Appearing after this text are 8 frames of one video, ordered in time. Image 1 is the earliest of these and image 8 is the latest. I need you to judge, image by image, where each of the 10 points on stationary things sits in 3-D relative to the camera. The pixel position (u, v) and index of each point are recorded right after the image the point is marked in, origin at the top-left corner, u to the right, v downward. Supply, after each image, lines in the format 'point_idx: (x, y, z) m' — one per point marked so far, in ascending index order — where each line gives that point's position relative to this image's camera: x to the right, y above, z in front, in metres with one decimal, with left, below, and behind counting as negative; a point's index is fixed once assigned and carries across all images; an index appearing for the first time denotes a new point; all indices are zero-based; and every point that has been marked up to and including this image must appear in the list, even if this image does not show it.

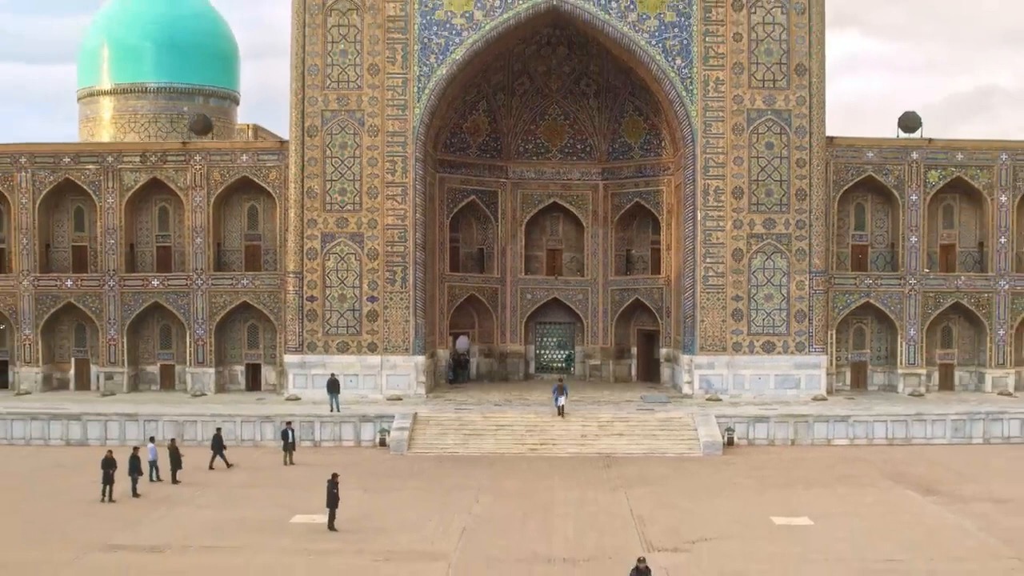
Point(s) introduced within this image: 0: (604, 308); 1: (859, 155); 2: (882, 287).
0: (+1.4, -0.3, +14.7) m
1: (+4.6, +1.8, +13.2) m
2: (+4.9, 0.0, +13.3) m
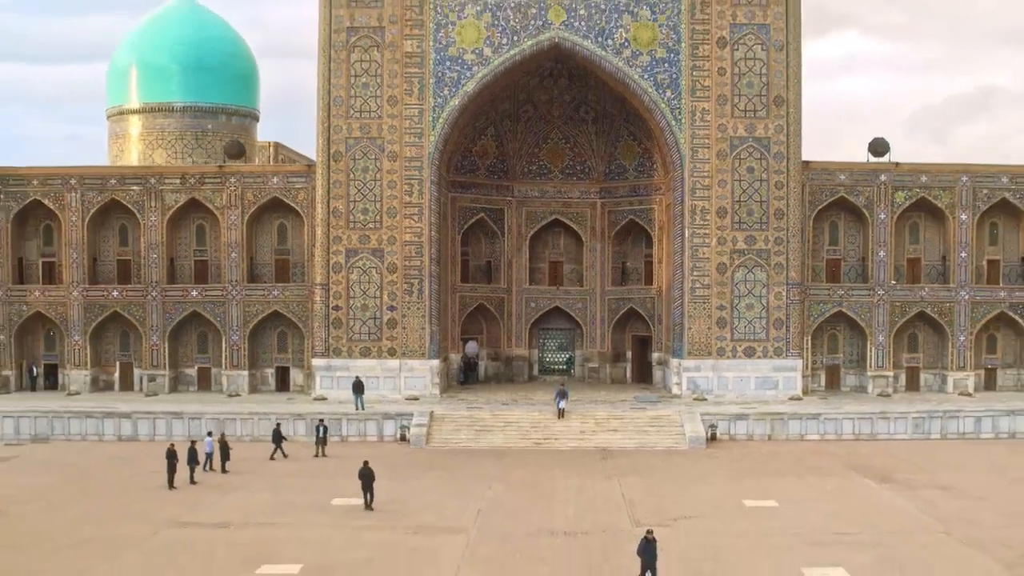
0: (+1.4, -0.4, +16.1) m
1: (+4.6, +1.6, +14.5) m
2: (+5.0, -0.1, +14.6) m
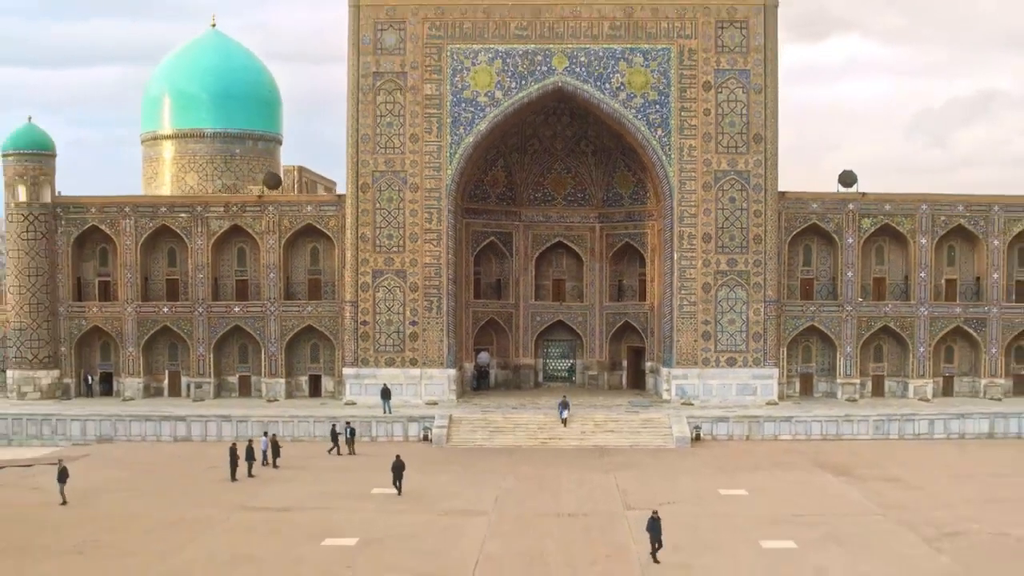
0: (+1.6, -0.7, +17.8) m
1: (+4.8, +1.3, +16.3) m
2: (+5.1, -0.4, +16.4) m
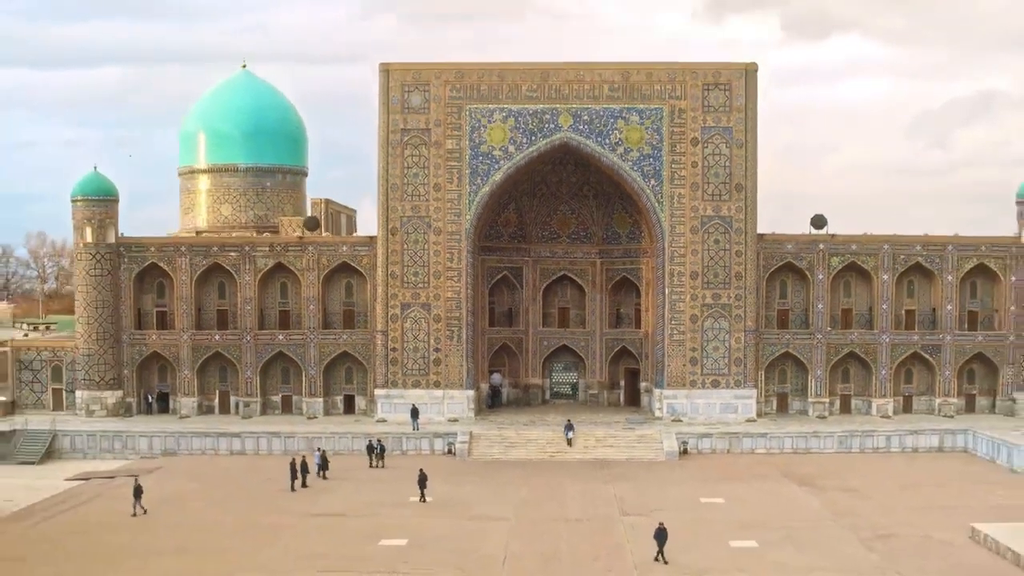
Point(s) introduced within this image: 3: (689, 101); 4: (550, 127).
0: (+1.8, -1.3, +20.1) m
1: (+5.0, +0.8, +18.5) m
2: (+5.3, -1.0, +18.6) m
3: (+3.2, +3.4, +18.2) m
4: (+0.7, +3.0, +18.3) m
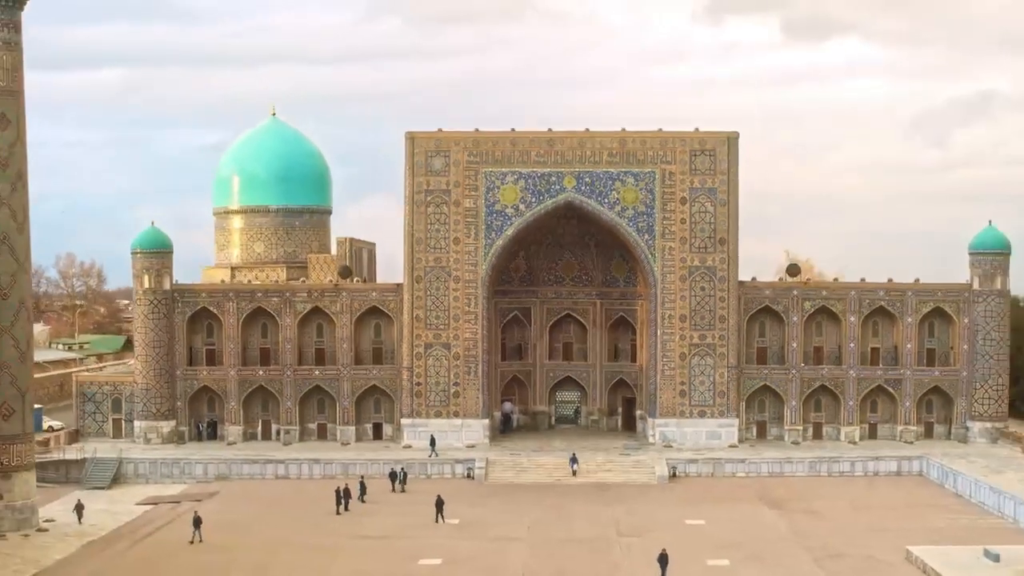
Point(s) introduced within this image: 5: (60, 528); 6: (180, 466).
0: (+2.0, -2.1, +22.5) m
1: (+5.2, -0.1, +21.0) m
2: (+5.5, -1.8, +21.1) m
3: (+3.4, +2.5, +20.6) m
4: (+0.9, +2.1, +20.8) m
5: (-7.4, -3.9, +16.4) m
6: (-6.5, -3.5, +19.8) m
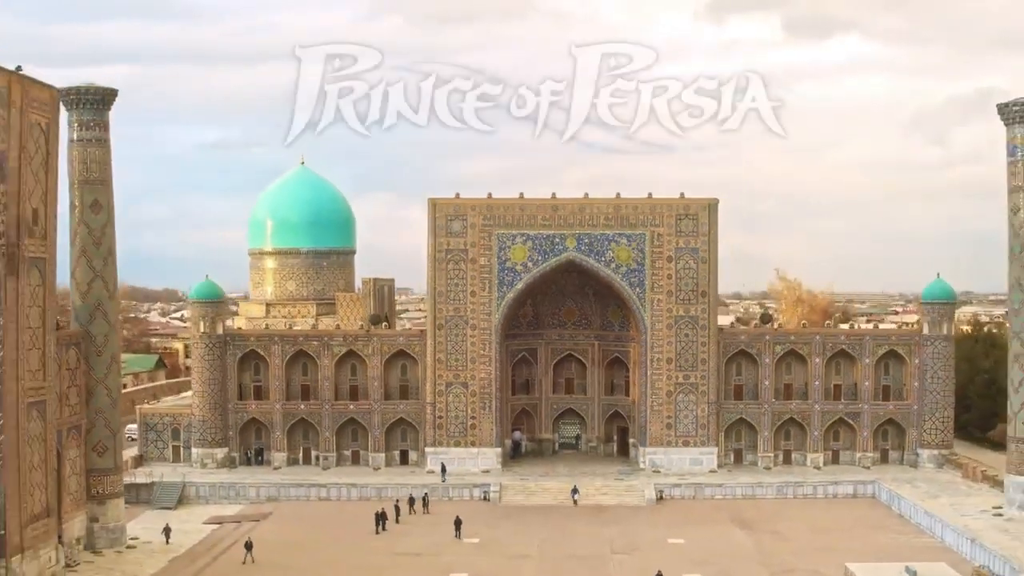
0: (+2.2, -3.2, +25.7) m
1: (+5.4, -1.2, +24.1) m
2: (+5.7, -2.9, +24.2) m
3: (+3.7, +1.4, +23.8) m
4: (+1.1, +1.0, +23.9) m
5: (-7.2, -5.0, +19.6) m
6: (-6.3, -4.6, +22.9) m
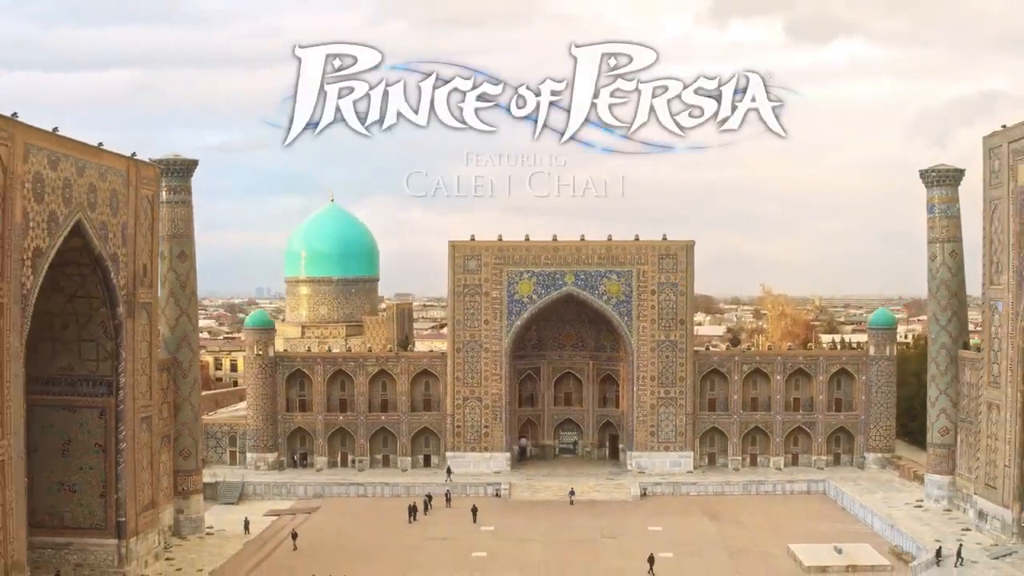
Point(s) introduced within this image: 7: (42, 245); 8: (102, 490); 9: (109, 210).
0: (+2.4, -4.1, +30.0) m
1: (+5.6, -2.0, +28.4) m
2: (+6.0, -3.7, +28.5) m
3: (+3.9, +0.6, +28.1) m
4: (+1.3, +0.2, +28.2) m
5: (-6.9, -5.8, +23.9) m
6: (-6.1, -5.4, +27.2) m
7: (-7.8, +0.7, +16.7) m
8: (-8.2, -4.0, +19.9) m
9: (-7.7, +1.5, +19.2) m
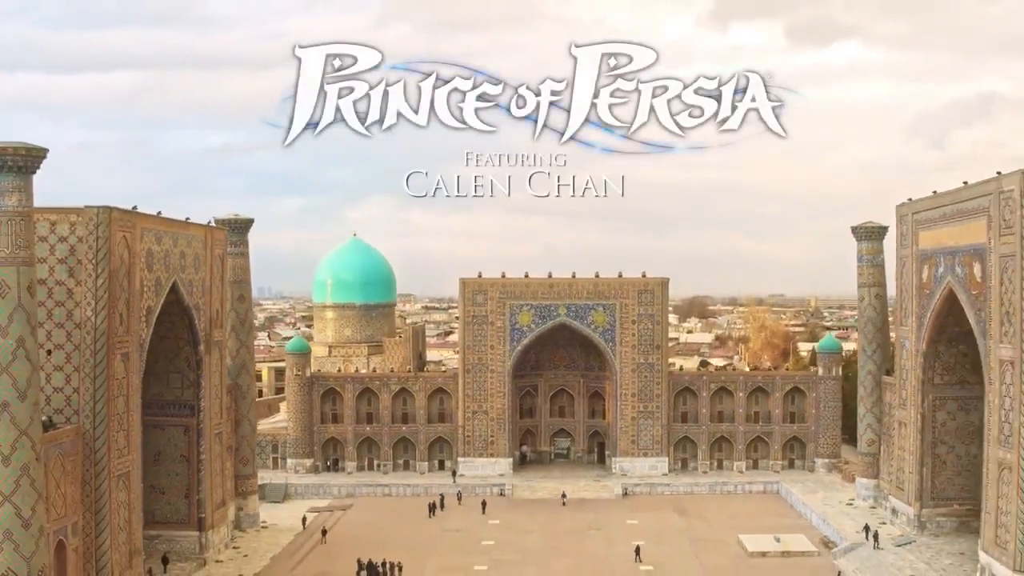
0: (+2.5, -5.1, +34.9) m
1: (+5.7, -3.0, +33.4) m
2: (+6.0, -4.7, +33.5) m
3: (+3.9, -0.4, +33.0) m
4: (+1.4, -0.8, +33.2) m
5: (-6.9, -6.9, +28.8) m
6: (-6.0, -6.4, +32.2) m
7: (-7.8, -0.3, +21.6) m
8: (-8.1, -5.1, +24.9) m
9: (-7.7, +0.5, +24.1) m
